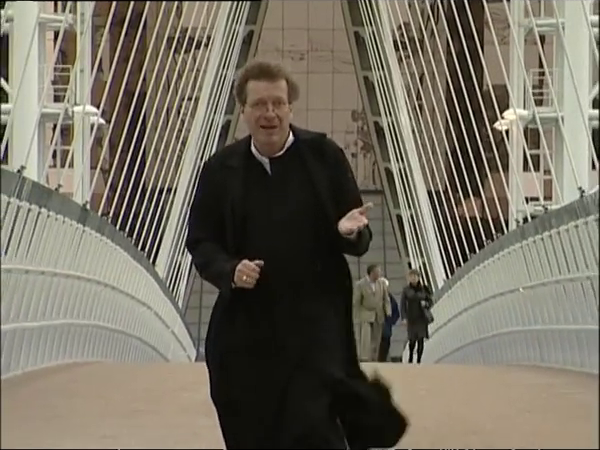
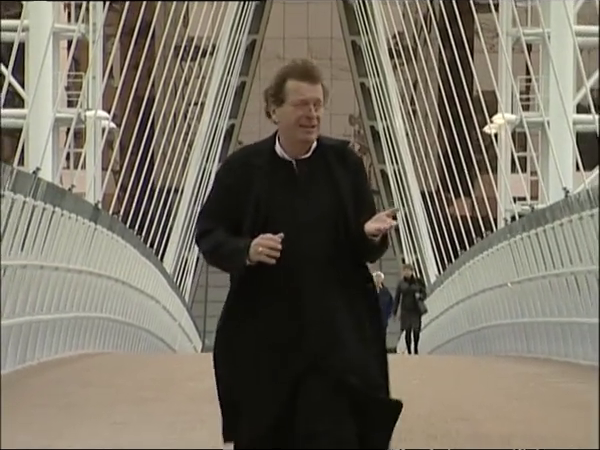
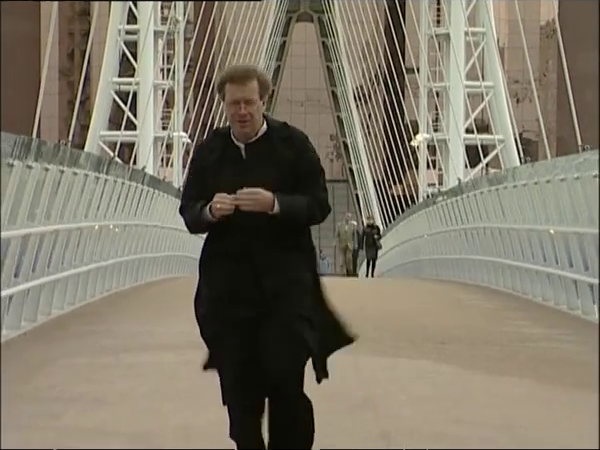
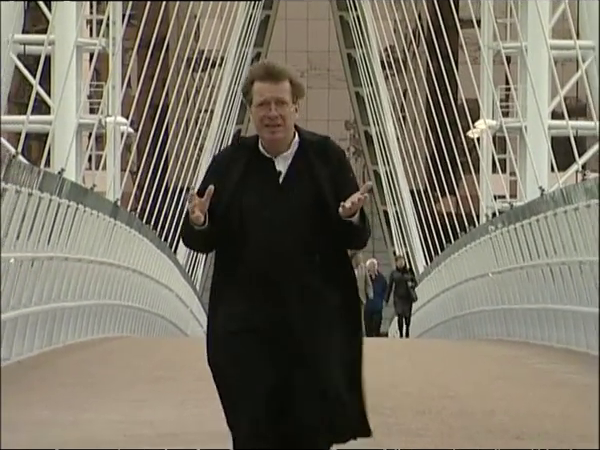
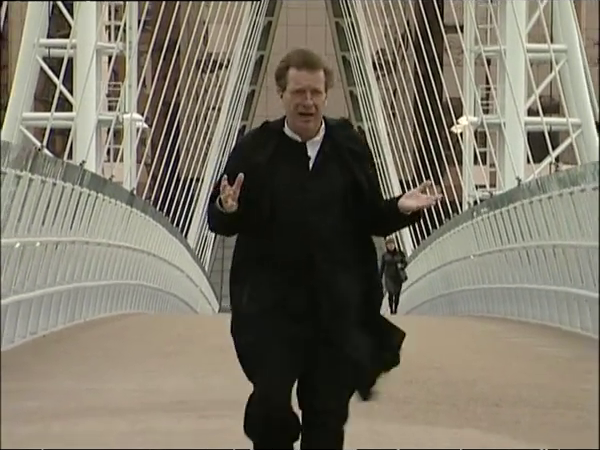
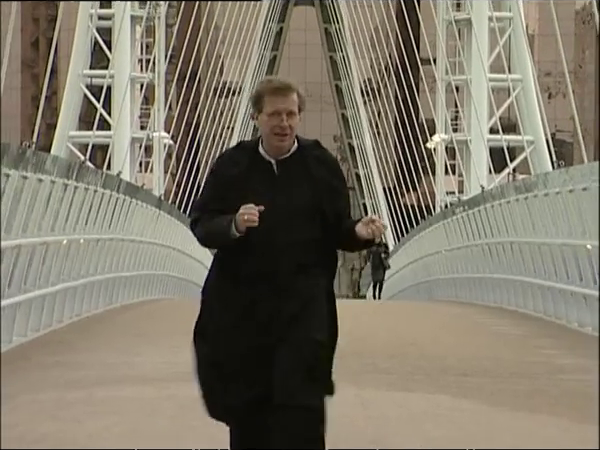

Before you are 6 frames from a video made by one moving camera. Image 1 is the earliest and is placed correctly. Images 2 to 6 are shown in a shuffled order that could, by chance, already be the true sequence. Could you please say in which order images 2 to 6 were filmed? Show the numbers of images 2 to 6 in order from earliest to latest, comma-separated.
2, 4, 5, 6, 3
